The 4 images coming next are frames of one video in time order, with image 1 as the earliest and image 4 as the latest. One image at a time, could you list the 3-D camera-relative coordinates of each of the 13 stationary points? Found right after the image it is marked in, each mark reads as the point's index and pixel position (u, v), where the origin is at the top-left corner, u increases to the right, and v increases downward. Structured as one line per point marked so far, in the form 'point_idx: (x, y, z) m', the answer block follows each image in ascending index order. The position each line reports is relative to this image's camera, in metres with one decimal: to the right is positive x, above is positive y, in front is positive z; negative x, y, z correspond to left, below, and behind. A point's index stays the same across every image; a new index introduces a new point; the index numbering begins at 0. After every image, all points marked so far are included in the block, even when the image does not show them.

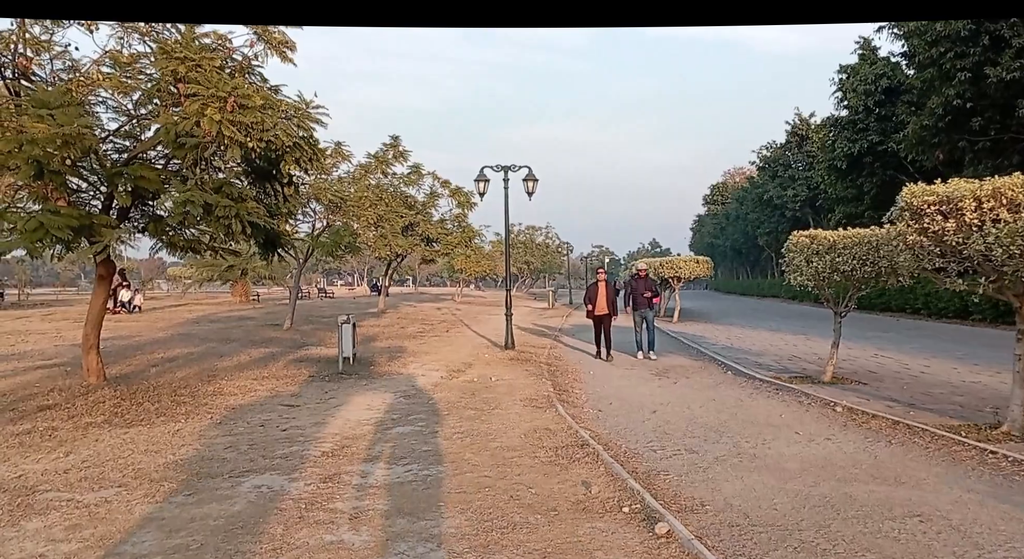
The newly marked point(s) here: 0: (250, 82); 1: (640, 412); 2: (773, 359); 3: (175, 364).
0: (-3.3, +2.5, +8.8) m
1: (+1.5, -1.6, +8.2) m
2: (+4.7, -1.4, +12.6) m
3: (-6.5, -1.7, +13.3) m
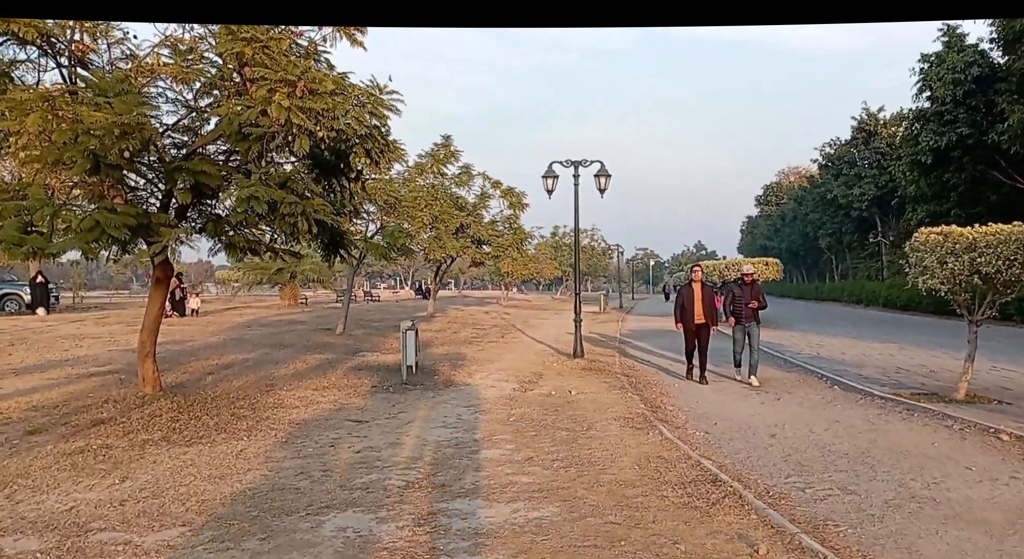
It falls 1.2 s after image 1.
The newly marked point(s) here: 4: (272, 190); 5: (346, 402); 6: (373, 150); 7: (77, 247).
0: (-2.3, +2.5, +8.0) m
1: (+2.5, -1.6, +7.2) m
2: (+6.0, -1.5, +11.4) m
3: (-5.2, -1.7, +12.7) m
4: (-2.8, +1.0, +8.1) m
5: (-2.4, -1.8, +10.0) m
6: (-1.7, +1.6, +8.5) m
7: (-4.9, +0.4, +7.8) m
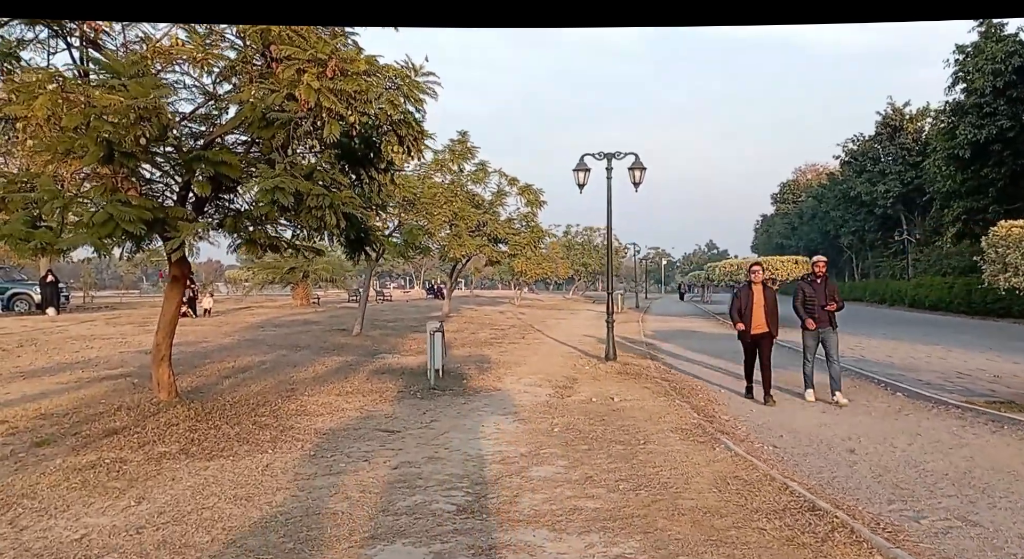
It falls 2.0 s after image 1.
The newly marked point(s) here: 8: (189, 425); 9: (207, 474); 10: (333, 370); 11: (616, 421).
0: (-1.8, +2.5, +7.4) m
1: (+3.0, -1.6, +6.5) m
2: (+6.5, -1.5, +10.7) m
3: (-4.6, -1.7, +12.1) m
4: (-2.3, +1.1, +7.5) m
5: (-1.9, -1.8, +9.3) m
6: (-1.2, +1.6, +7.9) m
7: (-4.4, +0.4, +7.3) m
8: (-3.7, -1.7, +8.0) m
9: (-2.7, -1.7, +6.2) m
10: (-3.4, -1.7, +13.2) m
11: (+1.2, -1.6, +7.8) m
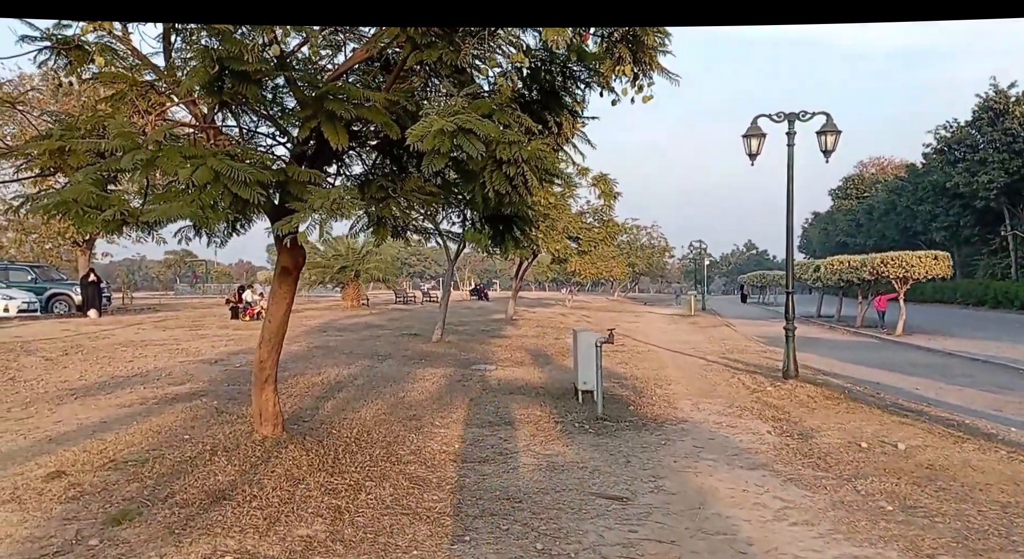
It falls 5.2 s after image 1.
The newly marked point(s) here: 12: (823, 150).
0: (+0.4, +2.5, +4.9) m
1: (+5.2, -1.6, +3.8) m
2: (+8.8, -1.5, +7.8) m
3: (-2.2, -1.7, +9.7) m
4: (-0.1, +1.1, +5.0) m
5: (+0.4, -1.7, +6.8) m
6: (+1.0, +1.7, +5.3) m
7: (-2.2, +0.4, +4.8) m
8: (-1.5, -1.6, +5.5) m
9: (-0.6, -1.7, +3.7) m
10: (-1.0, -1.7, +10.7) m
11: (+3.4, -1.6, +5.2) m
12: (+4.6, +1.9, +10.3) m
